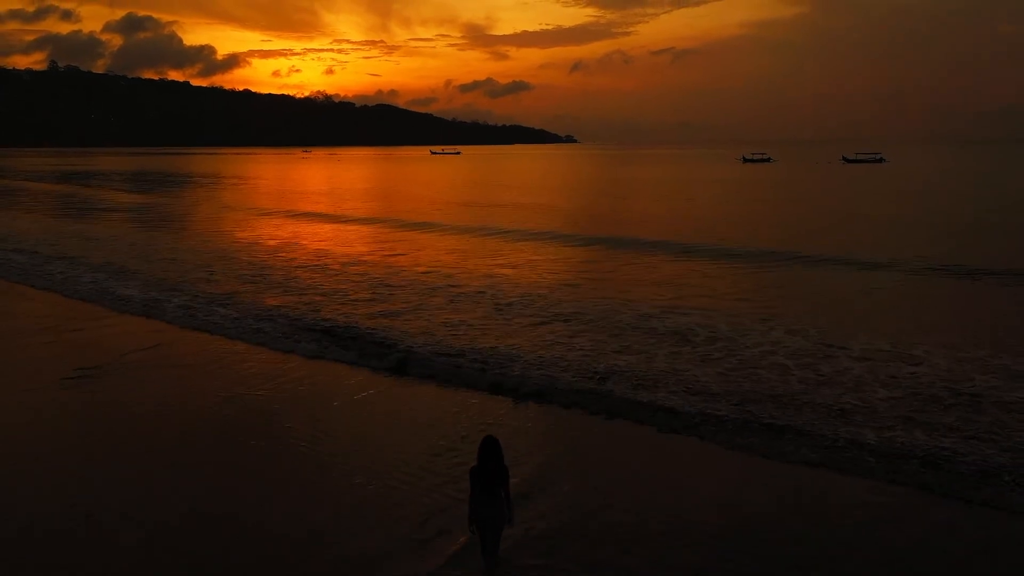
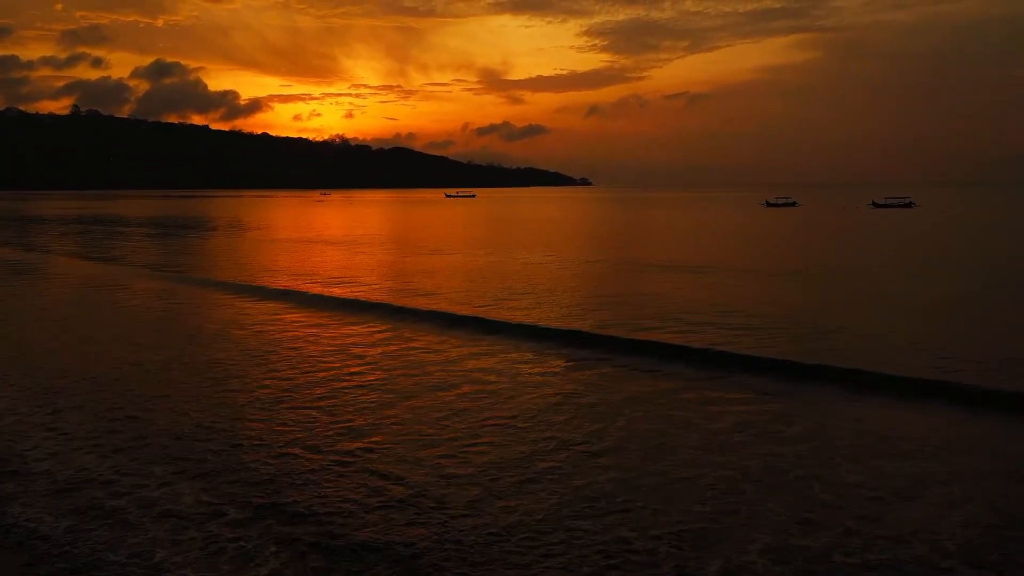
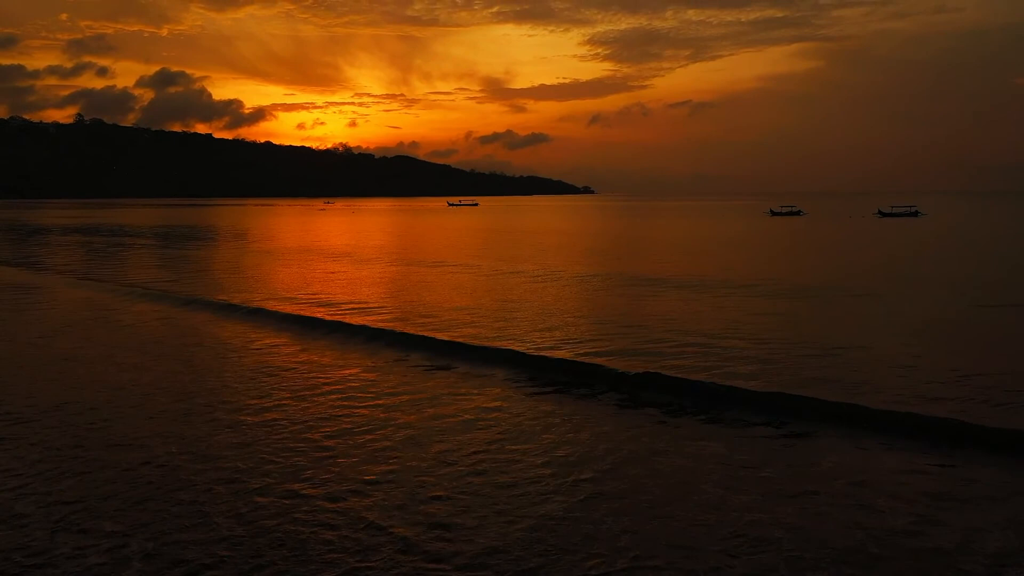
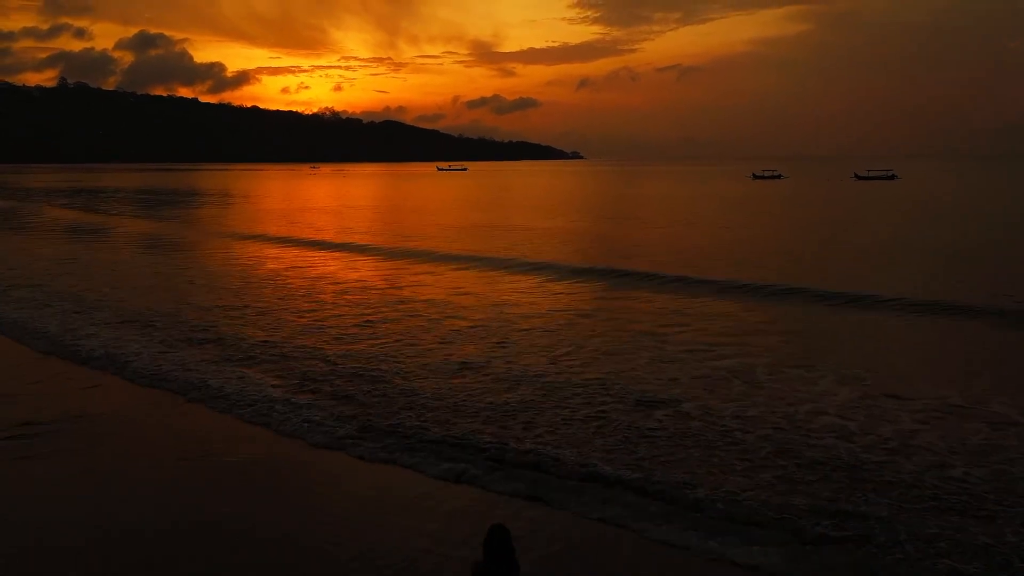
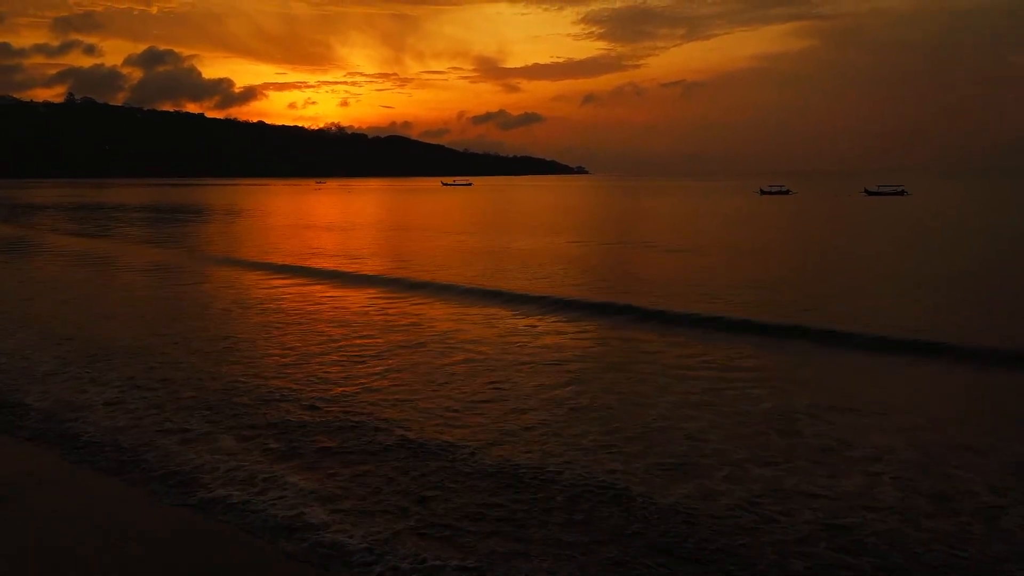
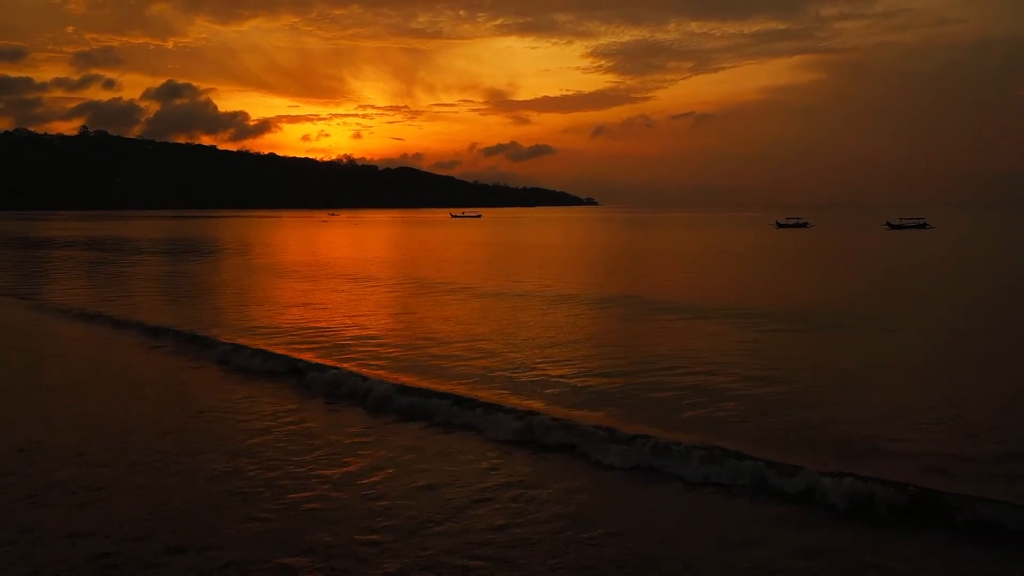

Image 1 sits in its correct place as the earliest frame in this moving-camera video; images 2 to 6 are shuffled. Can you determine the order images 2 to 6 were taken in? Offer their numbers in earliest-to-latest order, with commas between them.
4, 5, 2, 3, 6
